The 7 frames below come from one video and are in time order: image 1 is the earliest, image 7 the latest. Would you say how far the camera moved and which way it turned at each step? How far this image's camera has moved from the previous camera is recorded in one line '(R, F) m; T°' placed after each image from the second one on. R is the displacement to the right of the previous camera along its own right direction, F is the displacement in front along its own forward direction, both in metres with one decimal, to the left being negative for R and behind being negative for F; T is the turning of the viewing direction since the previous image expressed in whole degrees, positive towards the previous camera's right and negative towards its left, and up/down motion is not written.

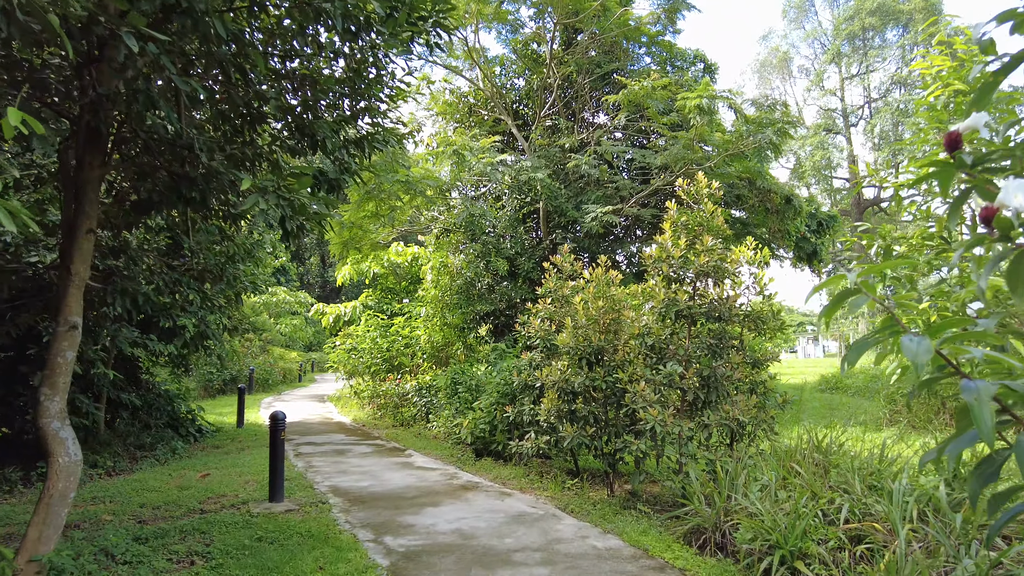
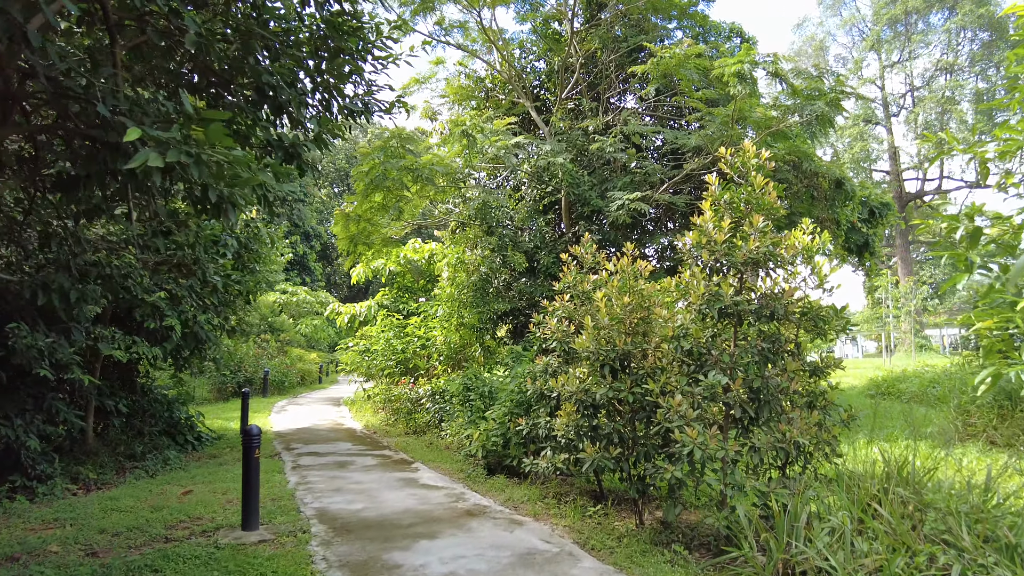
(+0.1, +0.7) m; -3°
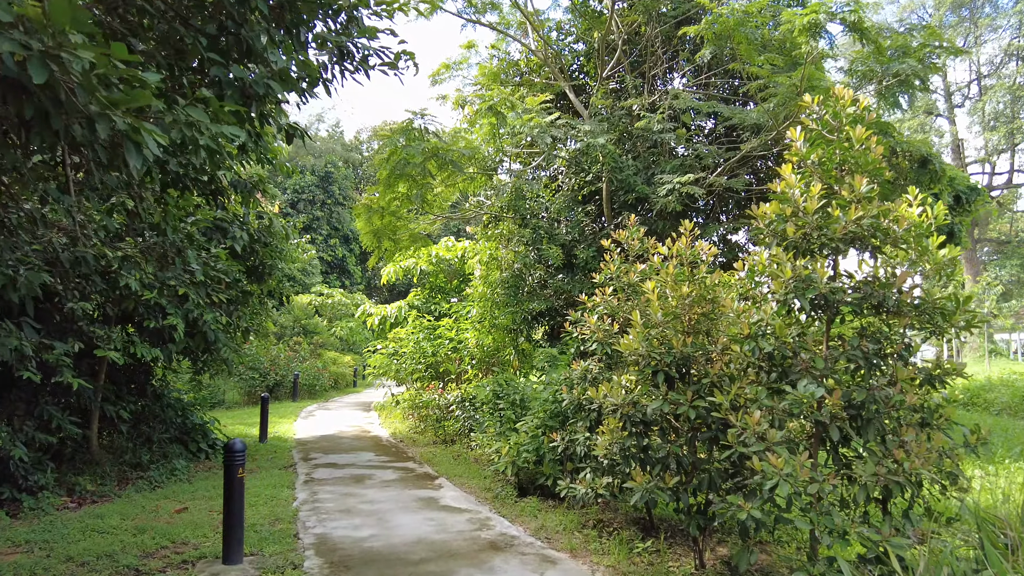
(+0.1, +0.7) m; -4°
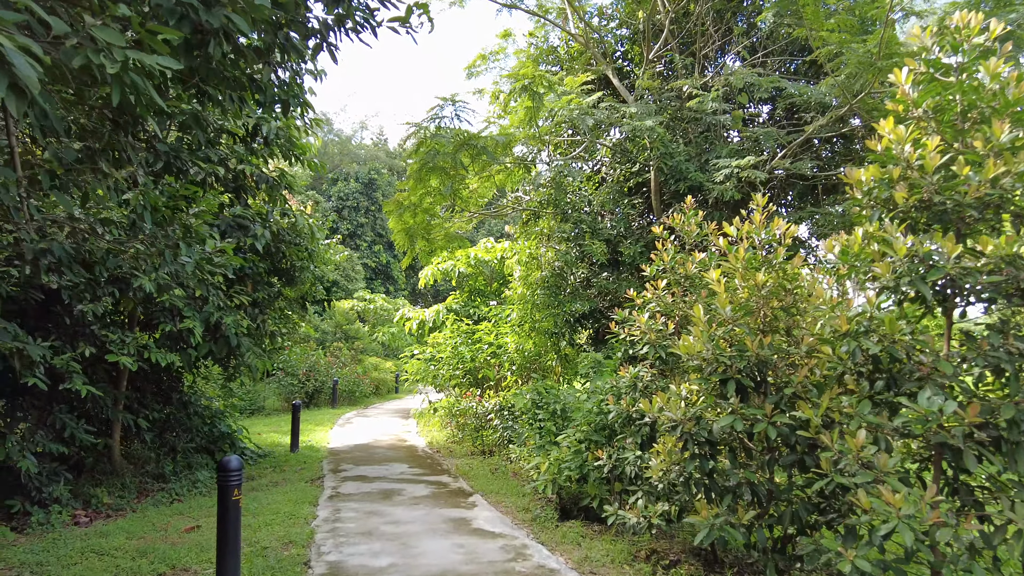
(0.0, +0.5) m; -4°
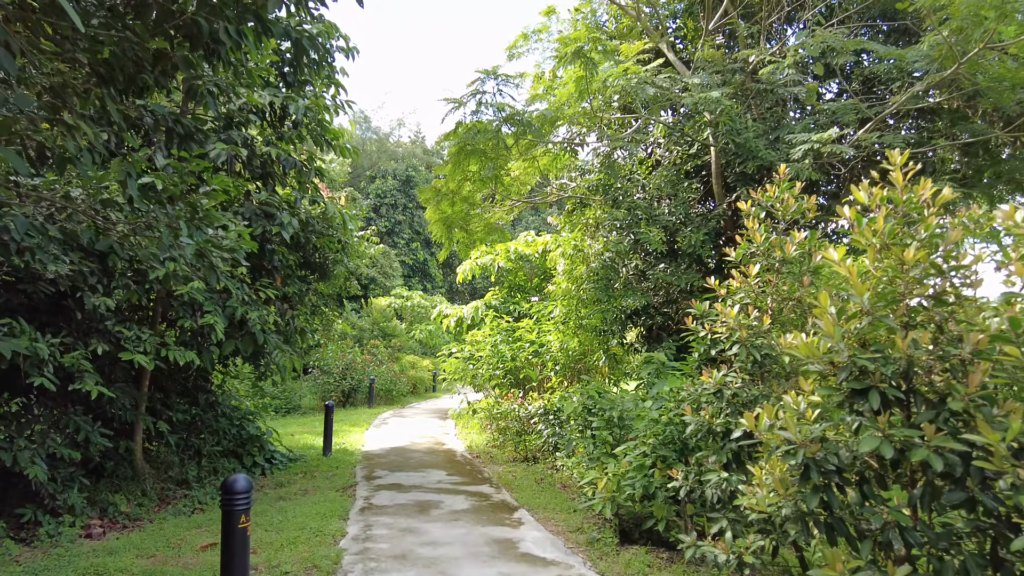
(-0.1, +0.6) m; -3°
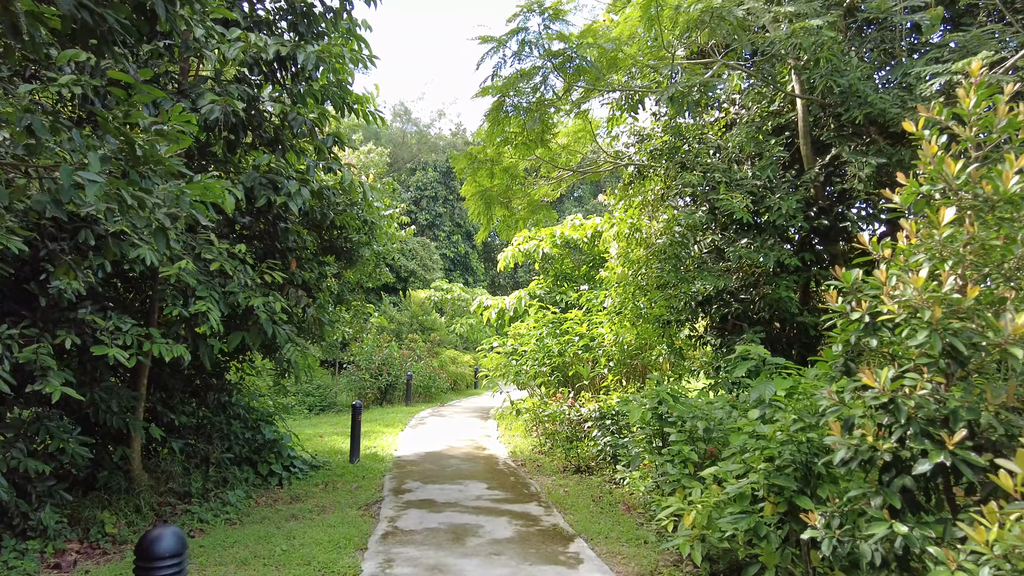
(-0.1, +1.0) m; -4°
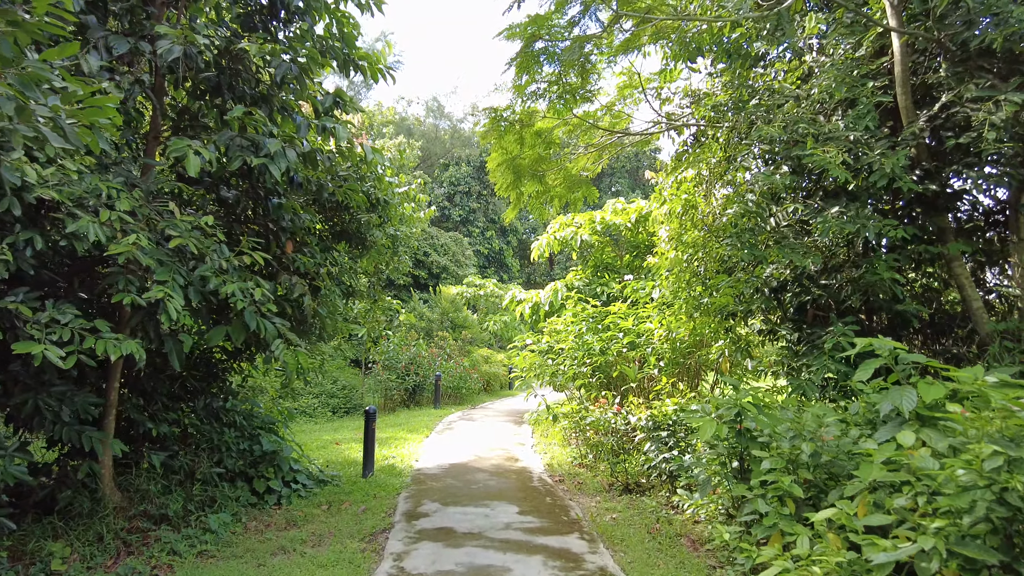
(0.0, +0.9) m; -3°
